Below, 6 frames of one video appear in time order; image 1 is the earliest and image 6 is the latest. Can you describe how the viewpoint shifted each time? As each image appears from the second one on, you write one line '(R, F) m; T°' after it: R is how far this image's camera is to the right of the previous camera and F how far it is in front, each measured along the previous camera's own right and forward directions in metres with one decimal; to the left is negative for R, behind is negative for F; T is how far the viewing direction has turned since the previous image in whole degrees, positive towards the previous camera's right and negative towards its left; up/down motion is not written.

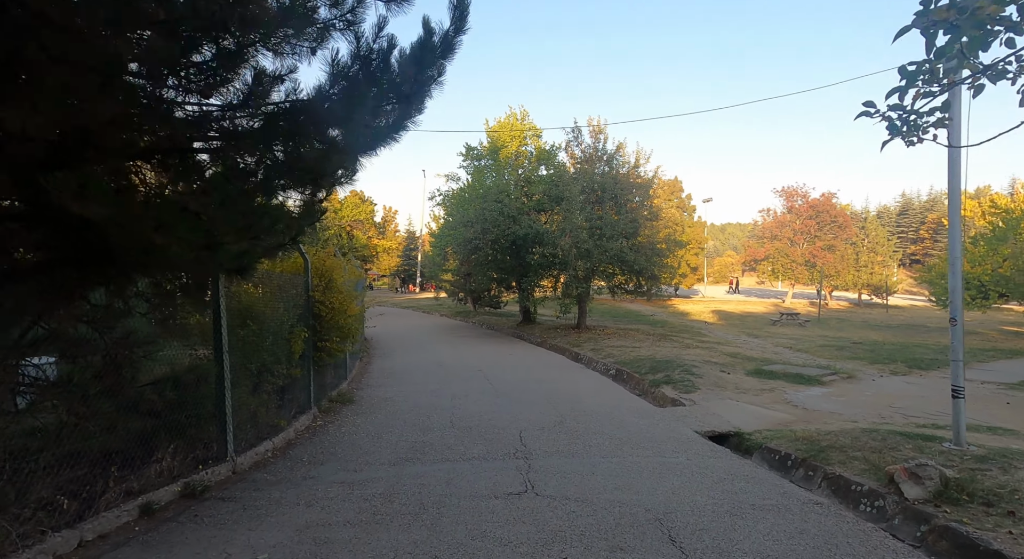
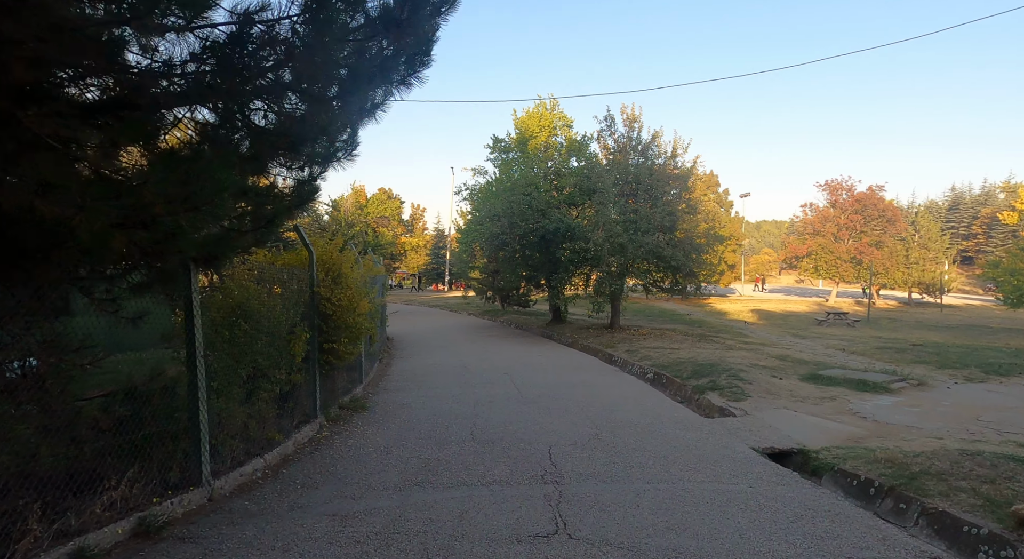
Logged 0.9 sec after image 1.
(0.0, +1.0) m; -3°
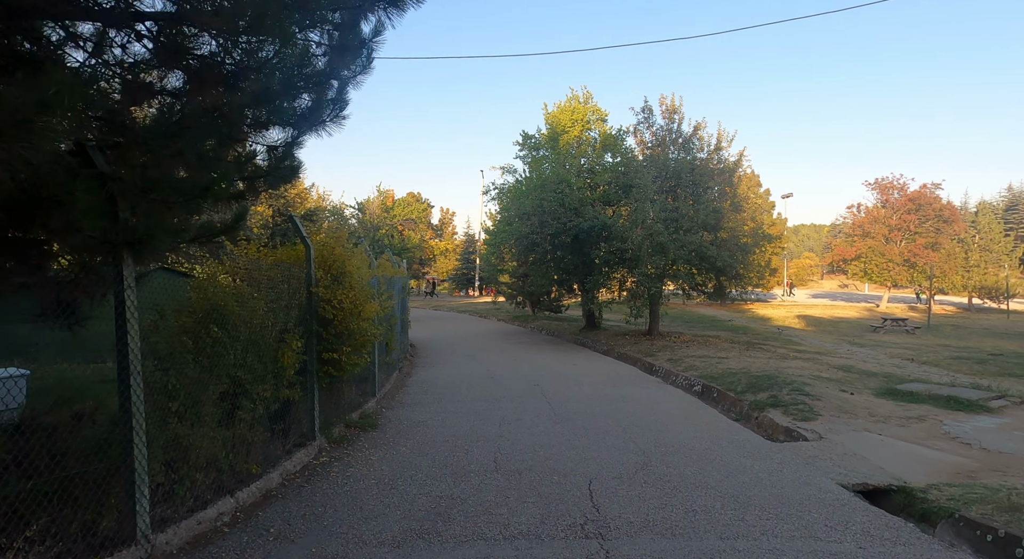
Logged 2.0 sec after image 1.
(0.0, +1.2) m; -3°
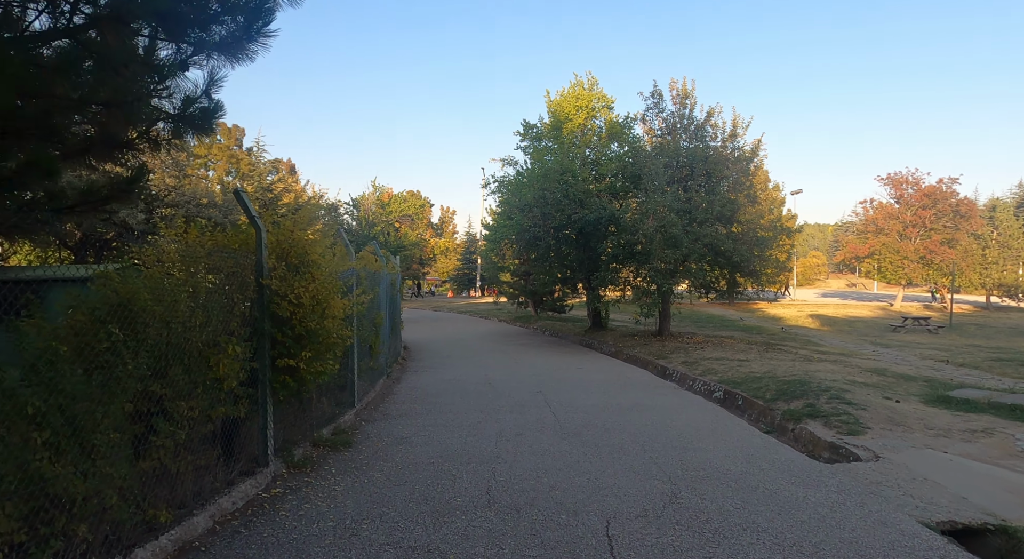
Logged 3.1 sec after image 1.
(+0.1, +1.2) m; 0°
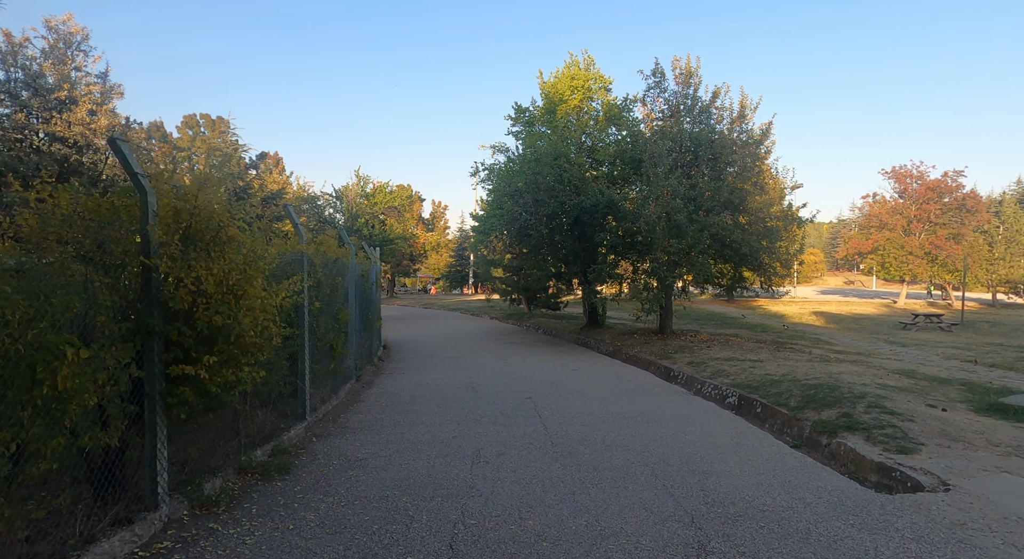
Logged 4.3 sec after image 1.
(+0.1, +1.4) m; 0°
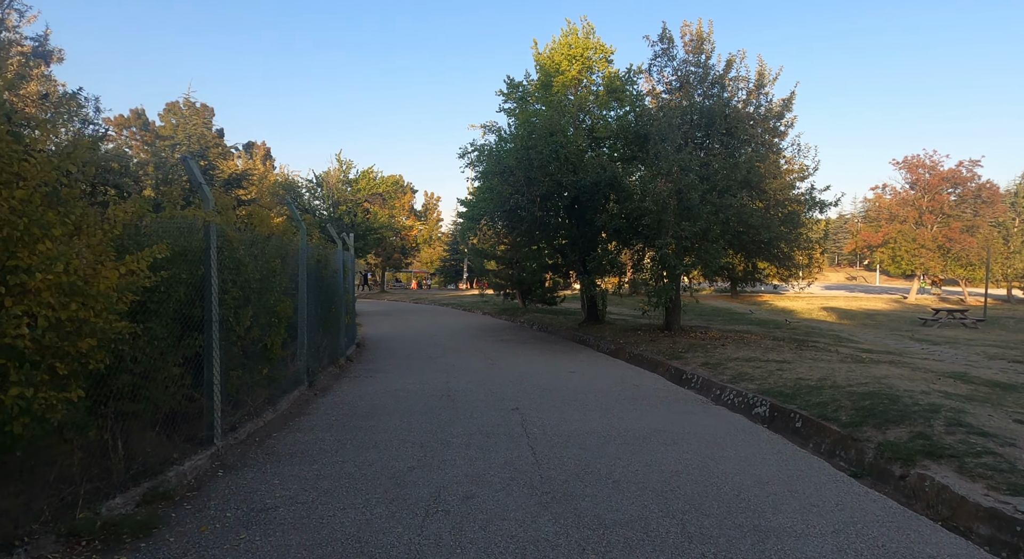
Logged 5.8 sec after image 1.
(+0.2, +1.7) m; 0°
